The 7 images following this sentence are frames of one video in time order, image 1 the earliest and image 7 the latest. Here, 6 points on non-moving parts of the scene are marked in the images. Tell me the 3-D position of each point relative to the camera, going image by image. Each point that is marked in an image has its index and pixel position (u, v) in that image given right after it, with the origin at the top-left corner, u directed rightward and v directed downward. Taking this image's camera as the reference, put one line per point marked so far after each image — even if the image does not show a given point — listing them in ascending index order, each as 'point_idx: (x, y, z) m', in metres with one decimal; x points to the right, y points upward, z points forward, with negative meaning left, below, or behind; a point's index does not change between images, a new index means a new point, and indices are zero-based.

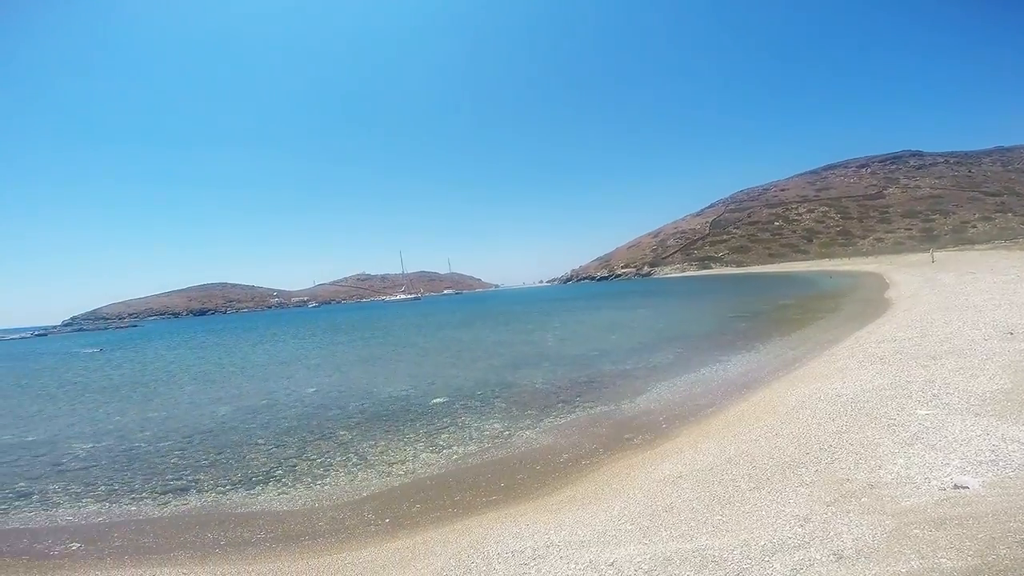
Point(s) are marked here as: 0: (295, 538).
0: (-4.2, -4.9, +11.1) m
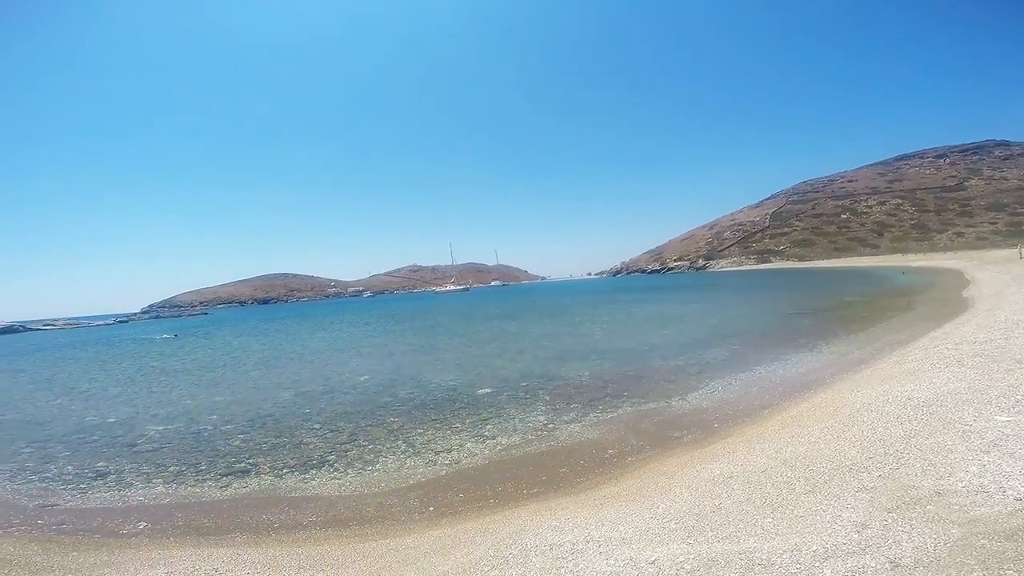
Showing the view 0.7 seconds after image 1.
0: (-3.5, -4.9, +11.8) m
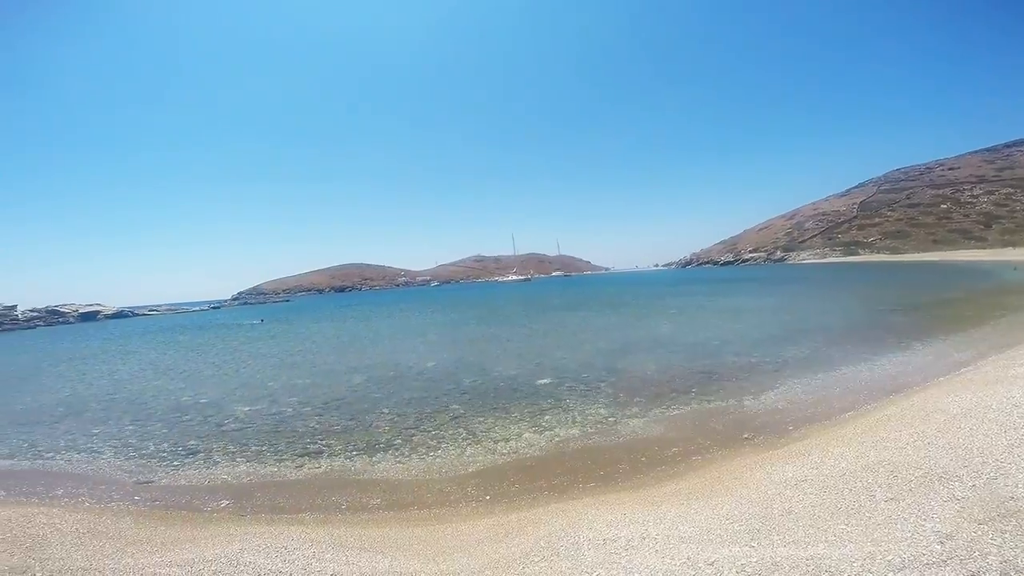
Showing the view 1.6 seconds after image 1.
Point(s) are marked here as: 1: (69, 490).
0: (-2.5, -4.9, +12.5) m
1: (-8.5, -4.0, +10.6) m
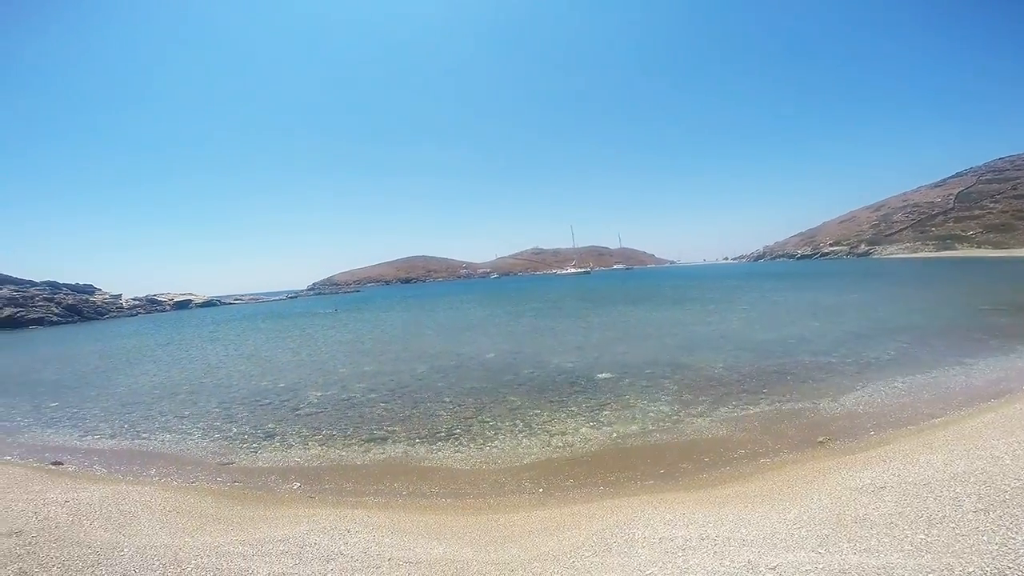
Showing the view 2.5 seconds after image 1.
0: (-1.3, -4.9, +13.1) m
1: (-7.5, -3.9, +11.9) m
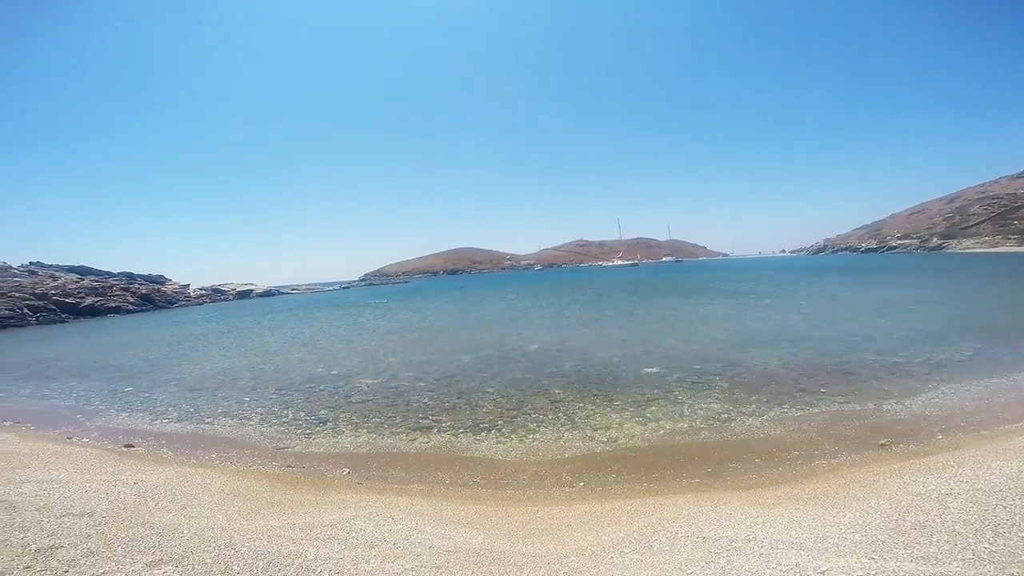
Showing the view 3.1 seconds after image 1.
0: (-0.4, -4.8, +13.4) m
1: (-6.7, -3.8, +12.7) m
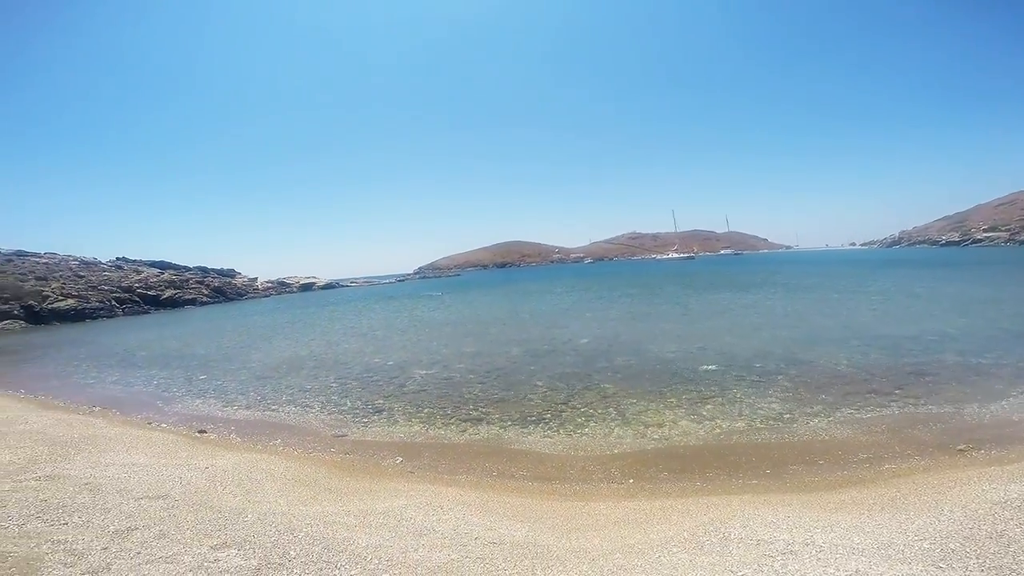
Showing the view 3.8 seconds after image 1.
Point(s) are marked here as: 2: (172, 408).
0: (+0.8, -4.8, +13.6) m
1: (-5.6, -3.7, +13.6) m
2: (-9.4, -3.3, +15.3) m
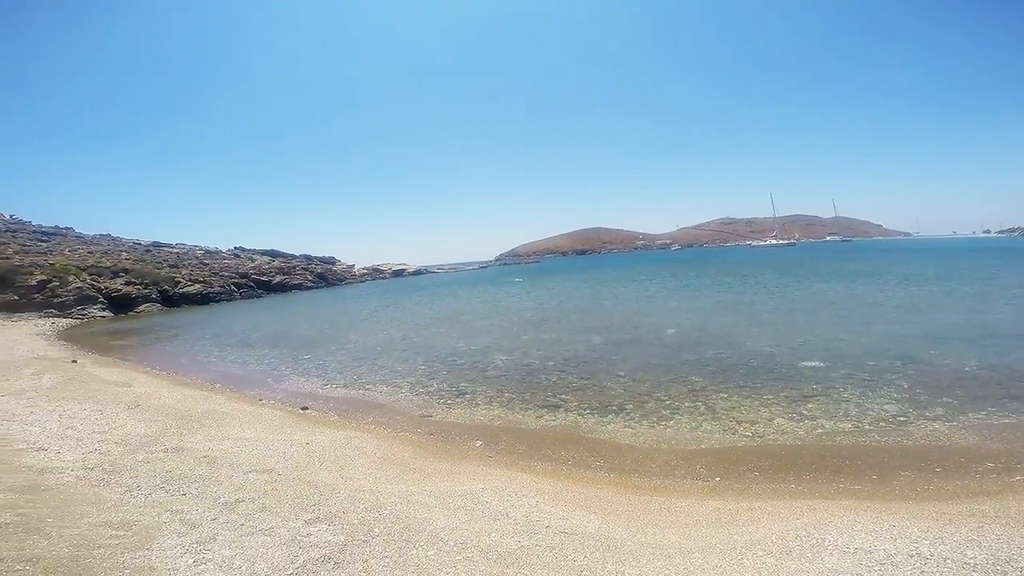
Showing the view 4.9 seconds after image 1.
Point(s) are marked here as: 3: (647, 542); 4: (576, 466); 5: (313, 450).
0: (+2.7, -4.6, +13.6) m
1: (-3.6, -3.4, +14.6) m
2: (-7.0, -2.9, +16.9) m
3: (+2.3, -4.5, +9.8) m
4: (+1.5, -4.5, +13.7) m
5: (-3.8, -3.1, +10.7) m
